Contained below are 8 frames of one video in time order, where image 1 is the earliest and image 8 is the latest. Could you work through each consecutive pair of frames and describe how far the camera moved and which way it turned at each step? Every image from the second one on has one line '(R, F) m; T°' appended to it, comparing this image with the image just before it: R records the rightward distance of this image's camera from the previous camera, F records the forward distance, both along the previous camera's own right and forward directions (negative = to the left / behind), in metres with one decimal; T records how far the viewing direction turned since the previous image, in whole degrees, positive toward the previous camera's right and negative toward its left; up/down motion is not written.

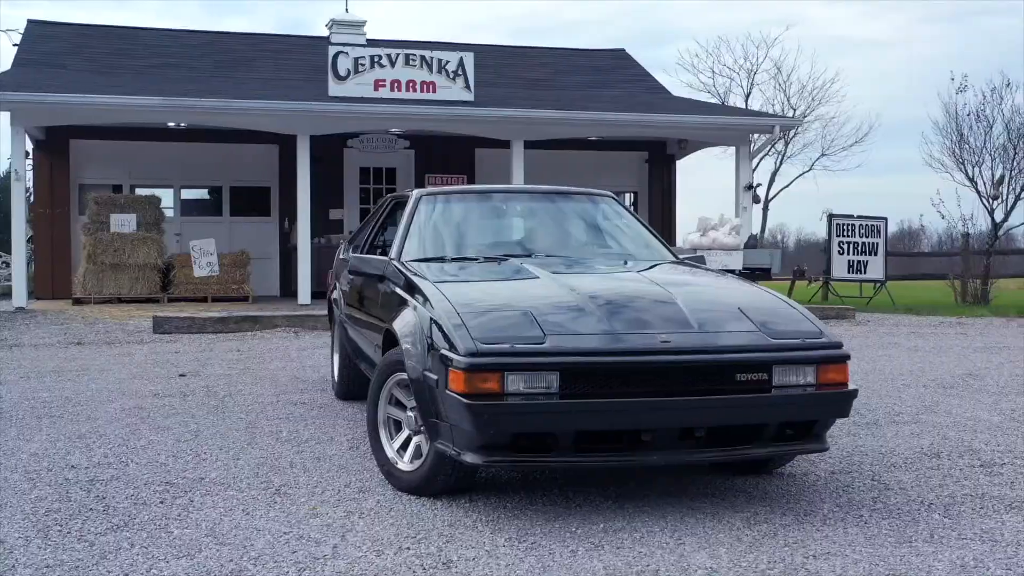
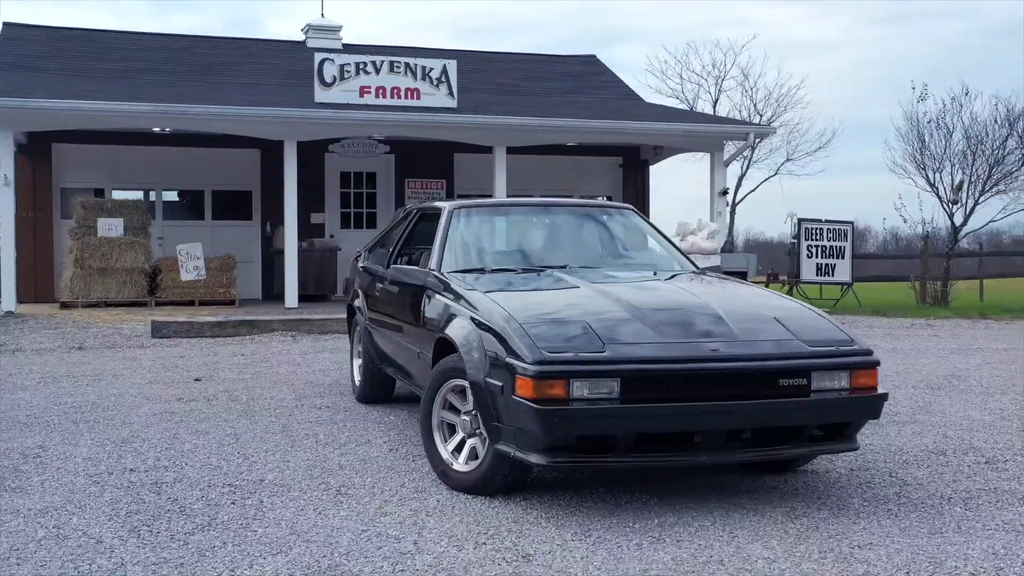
(-0.4, -0.2) m; +2°
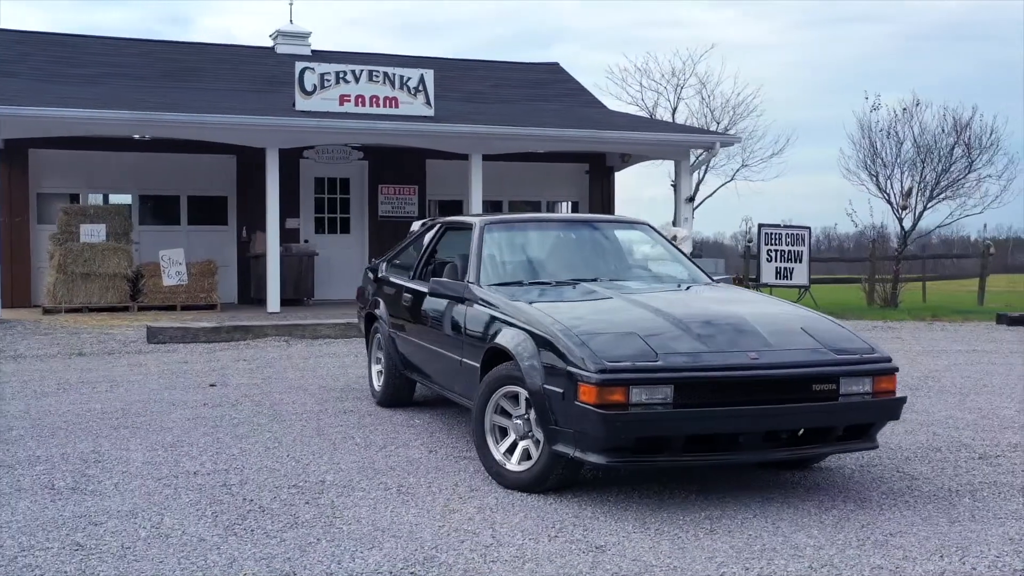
(-0.4, -0.3) m; +3°
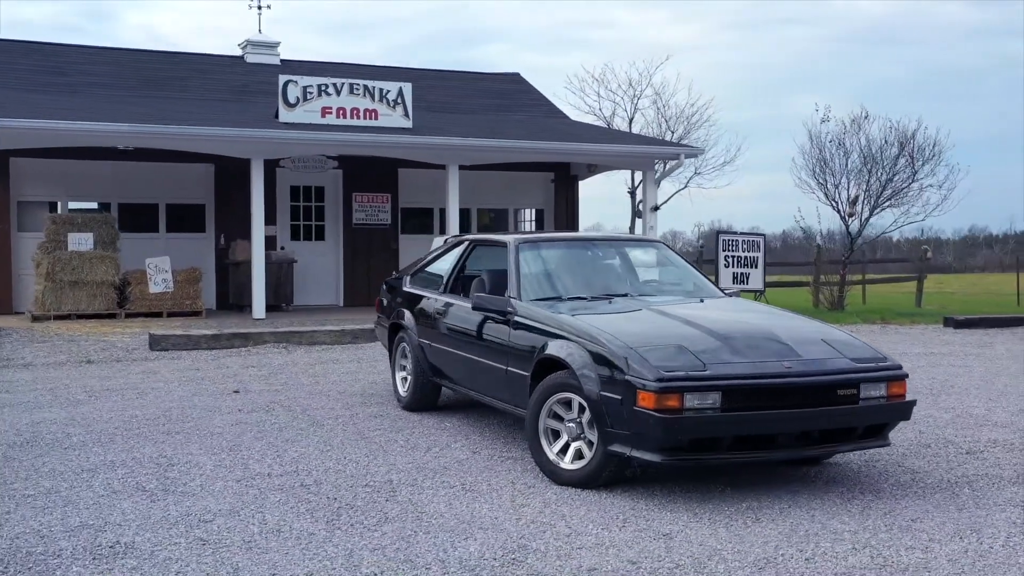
(-0.5, -0.5) m; +3°
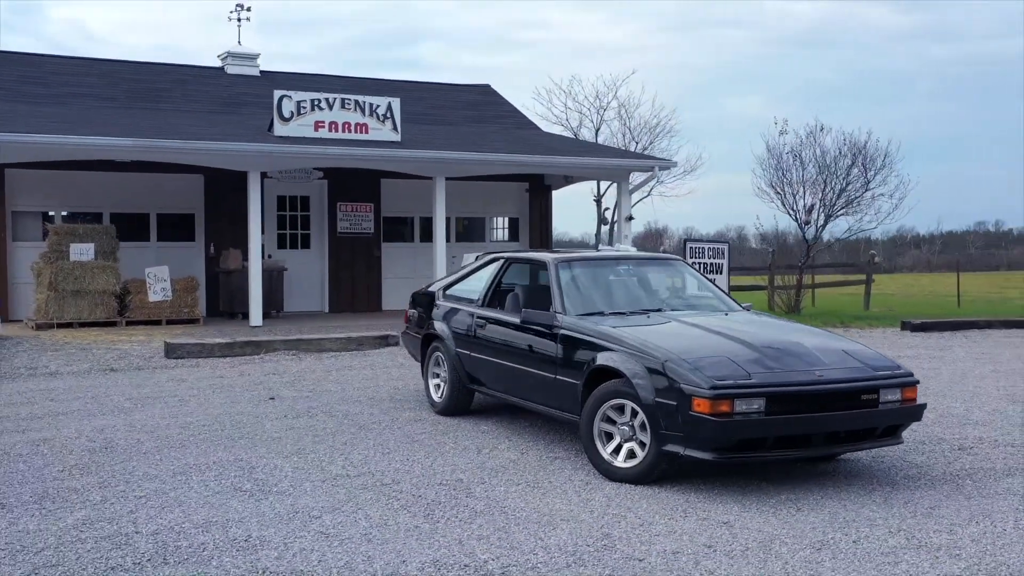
(-0.6, -0.6) m; +3°
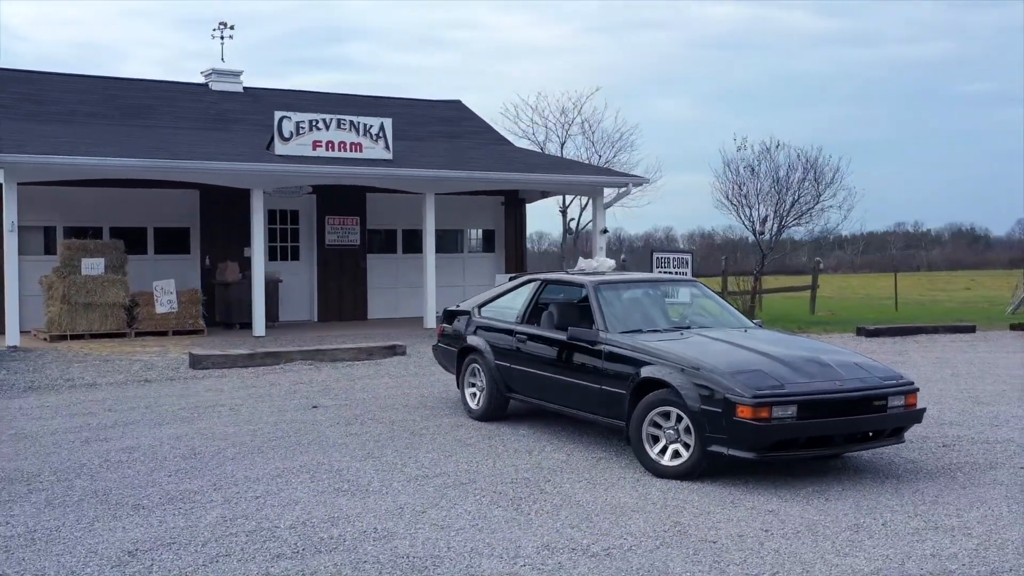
(-0.7, -0.8) m; +4°
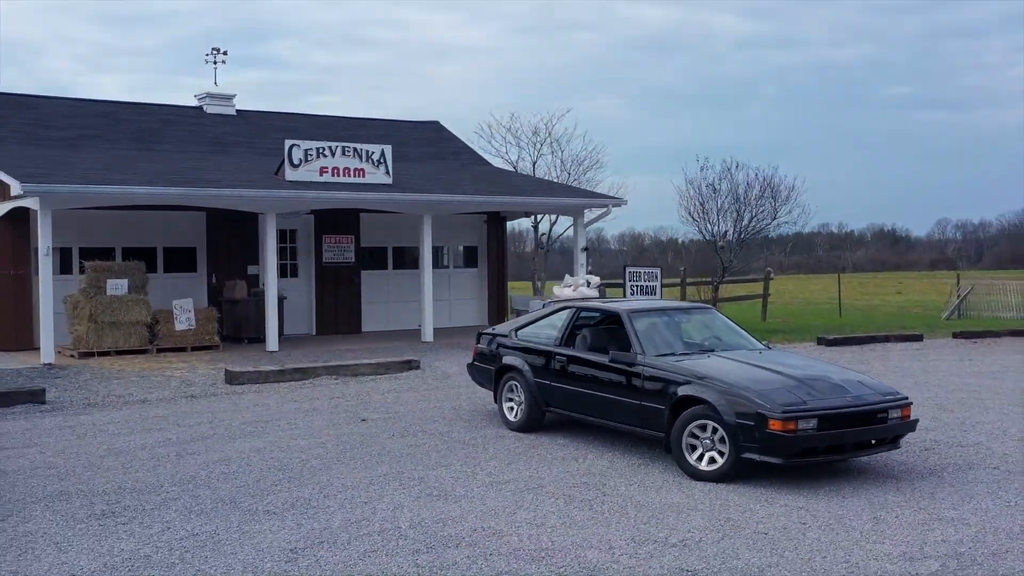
(-0.9, -1.1) m; +4°
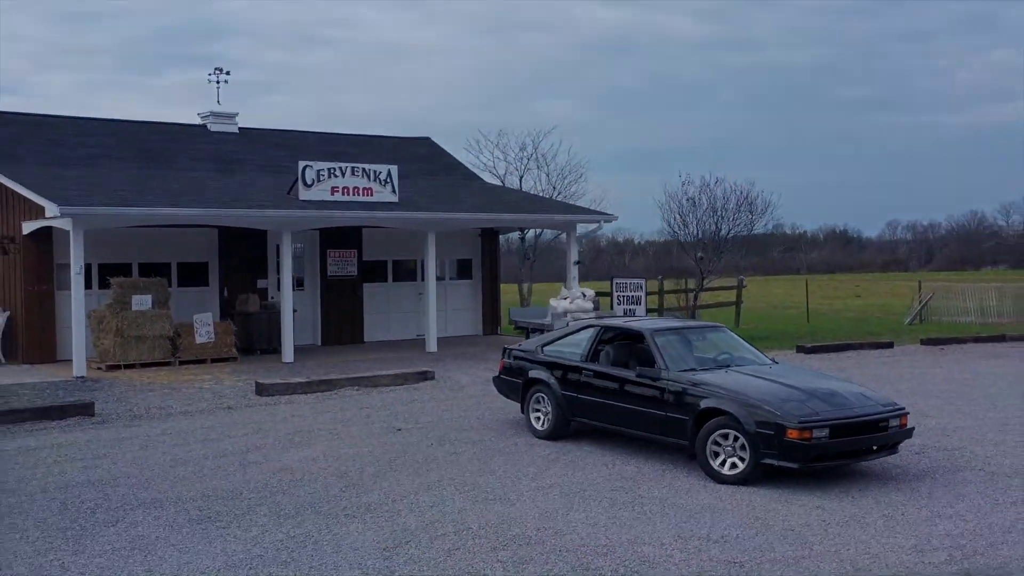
(-0.7, -0.9) m; +2°
